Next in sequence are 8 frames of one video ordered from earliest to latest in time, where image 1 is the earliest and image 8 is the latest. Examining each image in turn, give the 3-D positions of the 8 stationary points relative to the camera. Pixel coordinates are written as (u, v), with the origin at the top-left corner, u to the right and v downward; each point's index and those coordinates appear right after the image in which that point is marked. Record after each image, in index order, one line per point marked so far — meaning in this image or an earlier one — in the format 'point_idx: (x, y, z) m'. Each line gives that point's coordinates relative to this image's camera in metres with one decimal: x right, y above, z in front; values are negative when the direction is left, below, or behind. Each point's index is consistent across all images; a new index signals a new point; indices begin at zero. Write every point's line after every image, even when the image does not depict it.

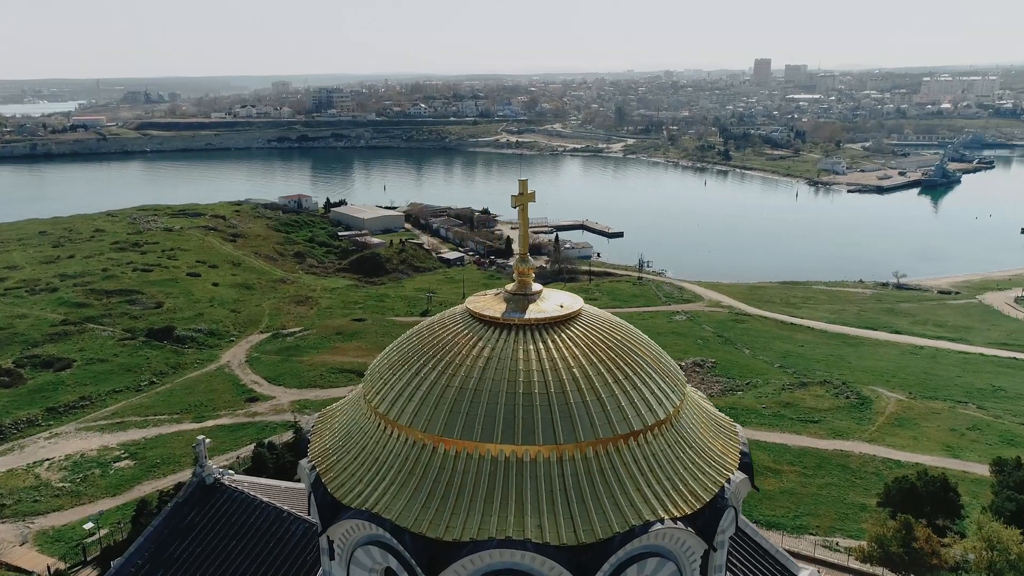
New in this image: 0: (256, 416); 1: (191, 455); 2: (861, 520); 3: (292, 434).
0: (-3.3, -1.6, +17.8) m
1: (-3.9, -2.0, +16.7) m
2: (+3.8, -2.5, +15.2) m
3: (-2.7, -1.8, +17.2) m
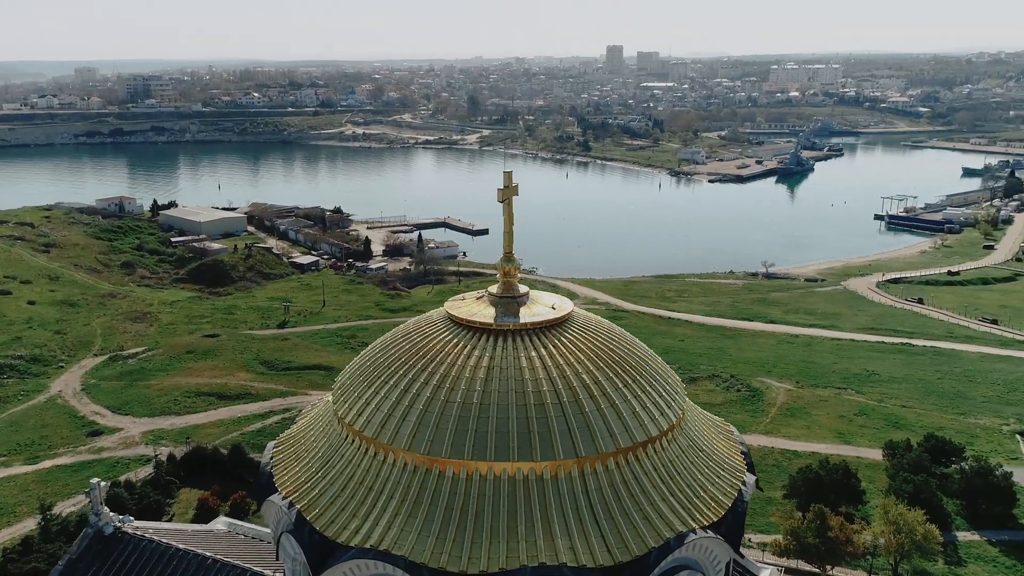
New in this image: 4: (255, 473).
0: (-4.7, -1.9, +15.9) m
1: (-5.0, -2.3, +14.7) m
2: (+2.8, -2.5, +15.3) m
3: (-4.0, -2.0, +15.4) m
4: (-2.8, -2.0, +15.3) m
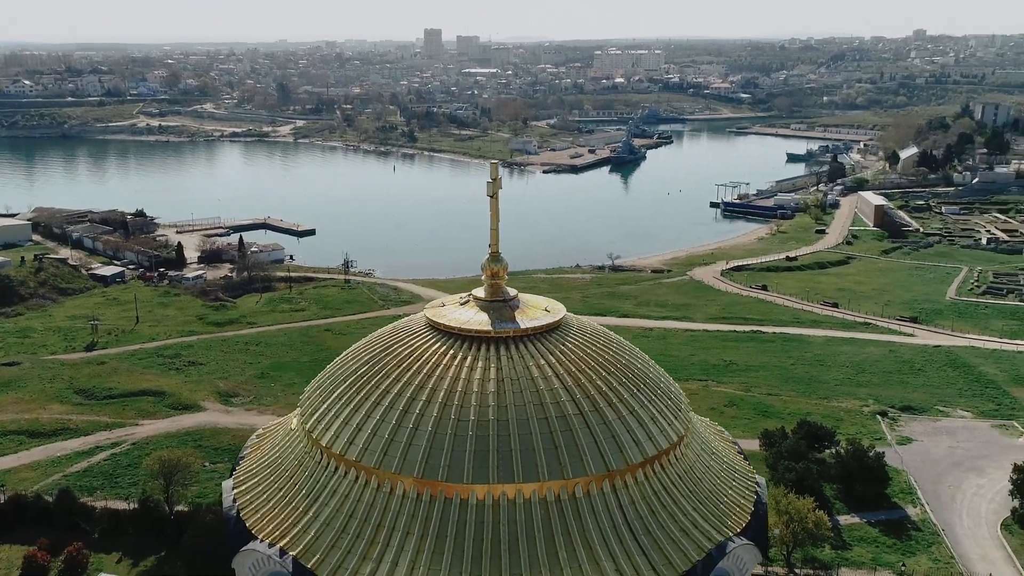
0: (-5.9, -2.1, +13.1) m
1: (-5.9, -2.5, +11.9) m
2: (+1.5, -2.4, +14.5) m
3: (-5.1, -2.2, +12.9) m
4: (-3.9, -2.2, +13.1) m
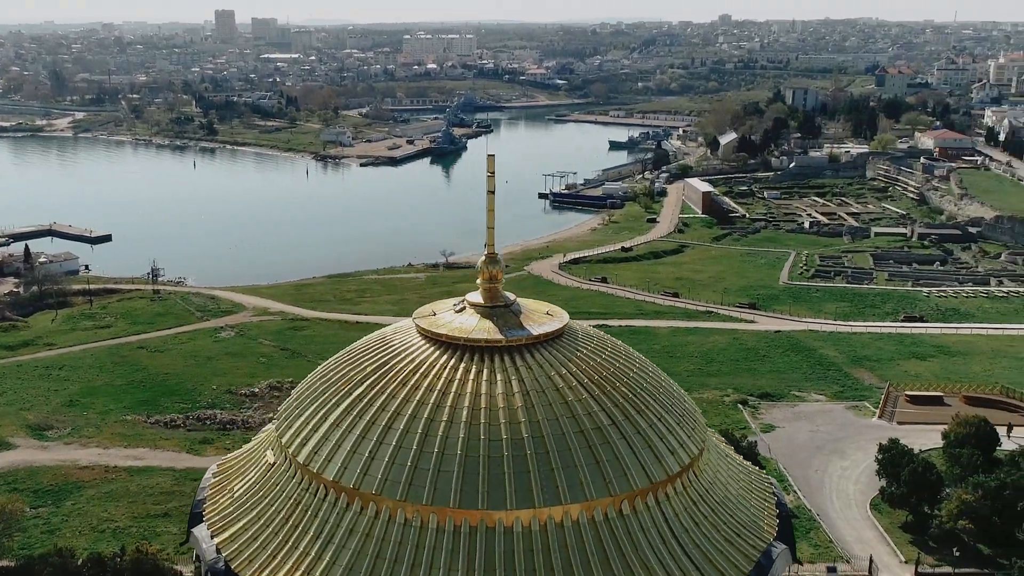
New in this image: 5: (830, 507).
0: (-6.7, -2.3, +10.3) m
1: (-6.3, -2.7, +9.0) m
2: (+0.2, -2.3, +13.5) m
3: (-5.8, -2.4, +10.2) m
4: (-4.8, -2.3, +10.7) m
5: (+3.1, -2.1, +13.4) m
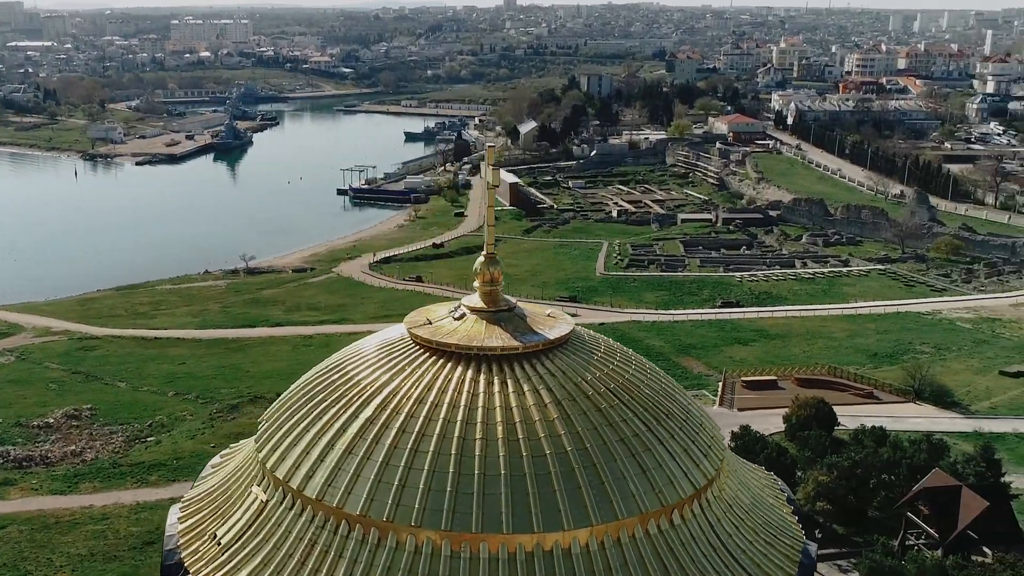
0: (-7.1, -2.6, +7.5) m
1: (-6.5, -2.9, +6.4) m
2: (-1.2, -2.3, +12.2) m
3: (-6.3, -2.6, +7.6) m
4: (-5.4, -2.5, +8.4) m
5: (+1.6, -2.0, +12.8) m
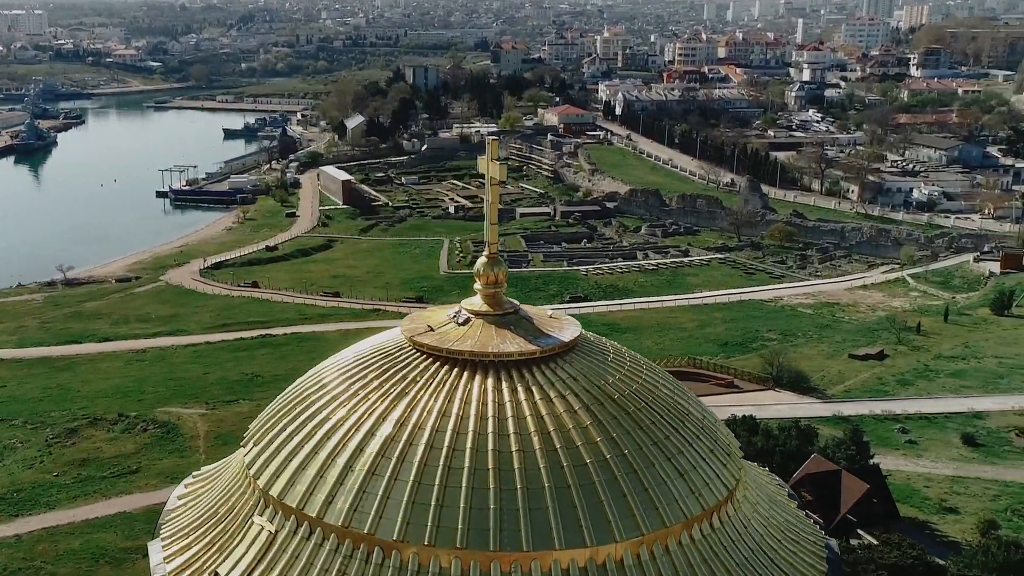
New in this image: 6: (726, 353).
0: (-7.3, -2.8, +5.5) m
1: (-6.5, -3.1, +4.5) m
2: (-2.3, -2.4, +11.1) m
3: (-6.5, -2.8, +5.8) m
4: (-5.7, -2.7, +6.6) m
5: (+0.4, -1.9, +12.2) m
6: (+2.2, -0.7, +14.3) m
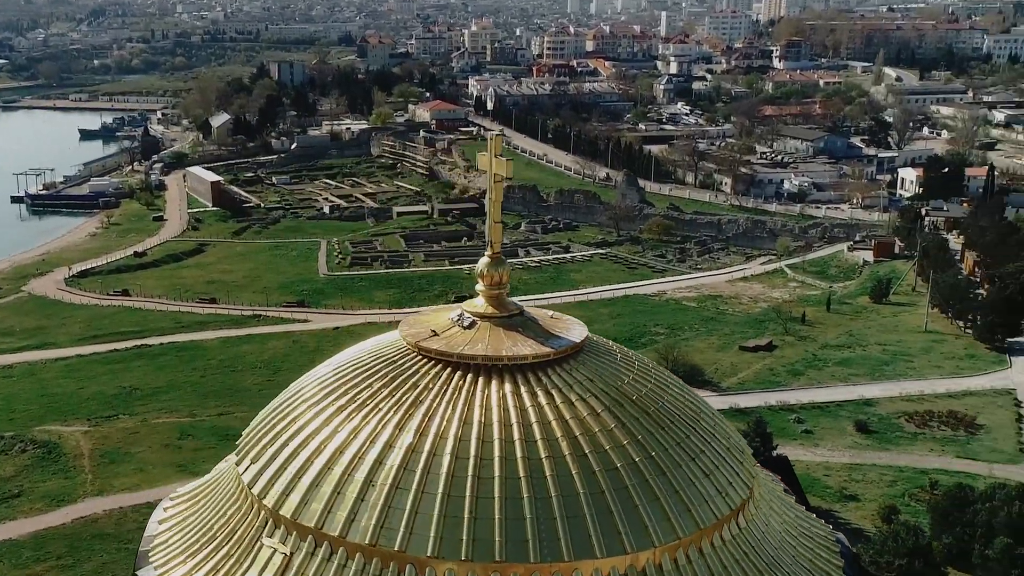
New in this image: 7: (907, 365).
0: (-7.2, -3.0, +4.1) m
1: (-6.3, -3.2, +3.3) m
2: (-2.9, -2.4, +10.3) m
3: (-6.5, -2.9, +4.5) m
4: (-5.8, -2.8, +5.5) m
5: (-0.4, -1.9, +11.7) m
6: (+1.0, -0.6, +14.0) m
7: (+4.0, -0.8, +14.2) m
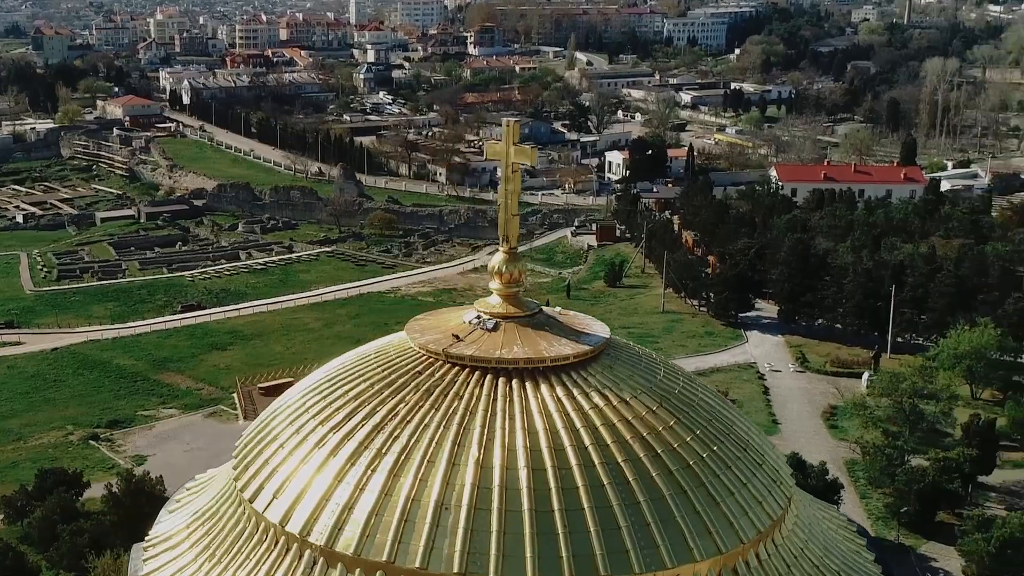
0: (-6.6, -3.4, +1.4) m
1: (-5.4, -3.5, +0.8) m
2: (-4.2, -2.6, +8.5) m
3: (-6.0, -3.3, +1.9) m
4: (-5.6, -3.1, +3.0) m
5: (-2.2, -1.9, +10.5) m
6: (-1.4, -0.6, +13.1) m
7: (+1.4, -0.6, +14.0) m
